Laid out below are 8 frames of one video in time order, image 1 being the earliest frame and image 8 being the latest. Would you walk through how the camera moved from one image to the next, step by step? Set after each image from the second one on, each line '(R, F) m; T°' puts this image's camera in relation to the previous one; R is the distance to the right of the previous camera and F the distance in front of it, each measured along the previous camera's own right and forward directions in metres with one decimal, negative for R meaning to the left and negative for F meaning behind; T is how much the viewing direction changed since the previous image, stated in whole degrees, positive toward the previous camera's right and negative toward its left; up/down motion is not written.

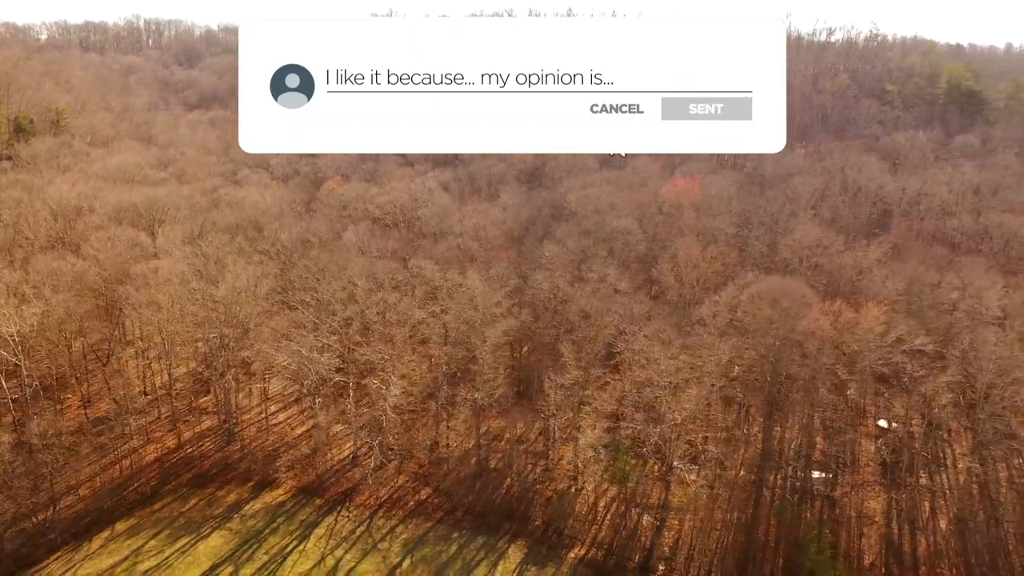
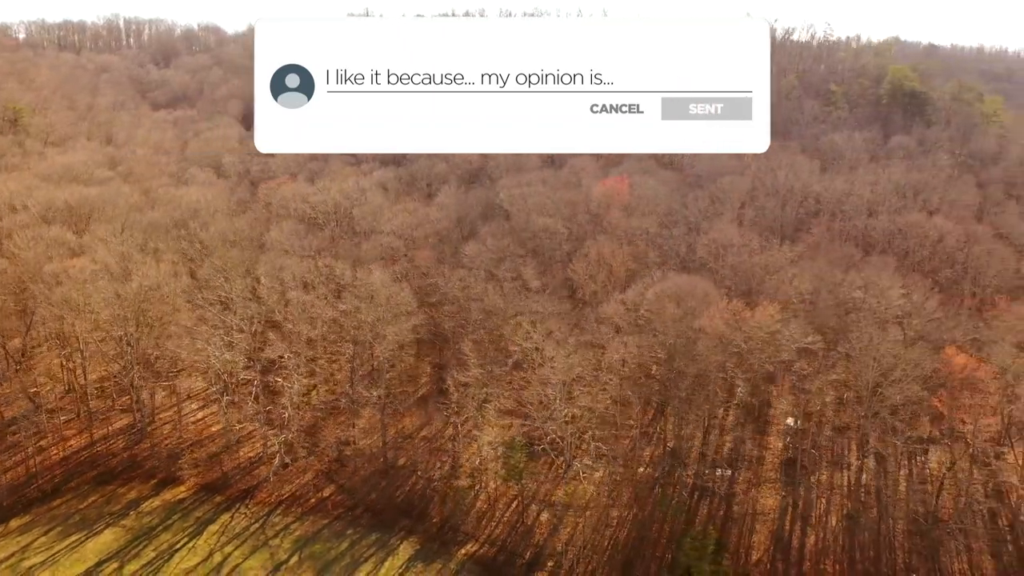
(+4.3, -0.2) m; 0°
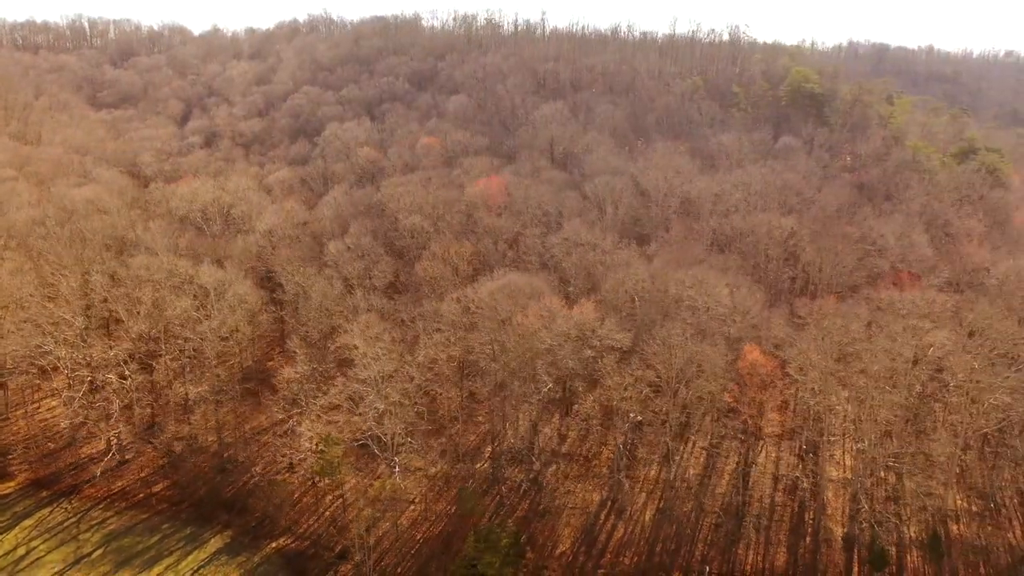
(+7.7, -0.5) m; +1°
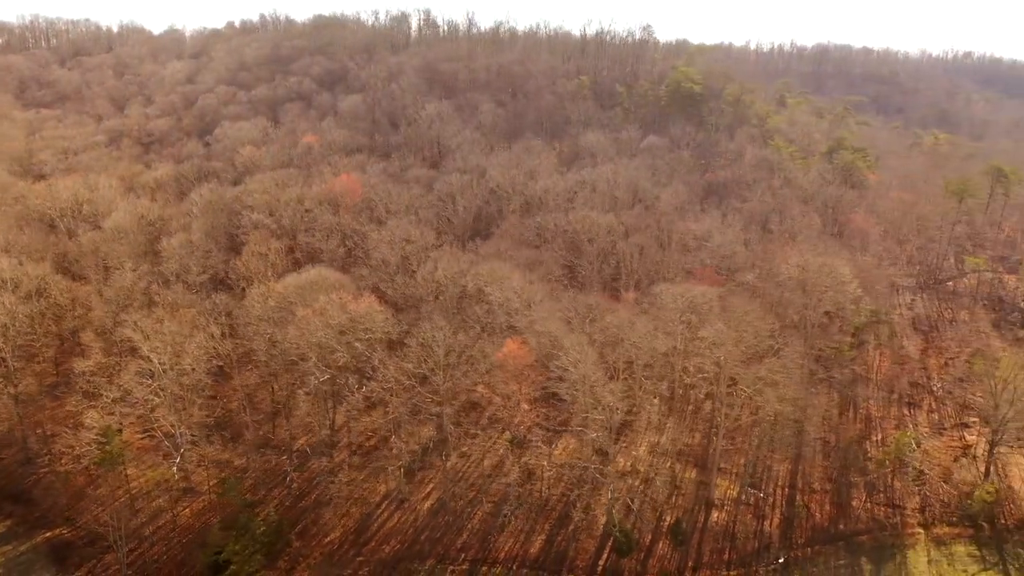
(+9.5, -0.7) m; +1°
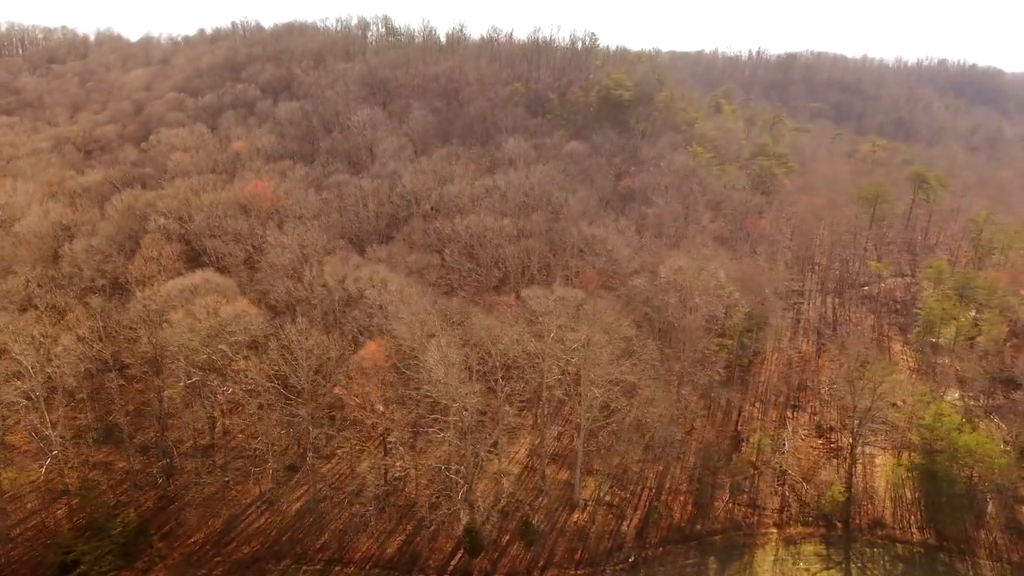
(+5.8, -0.4) m; 0°
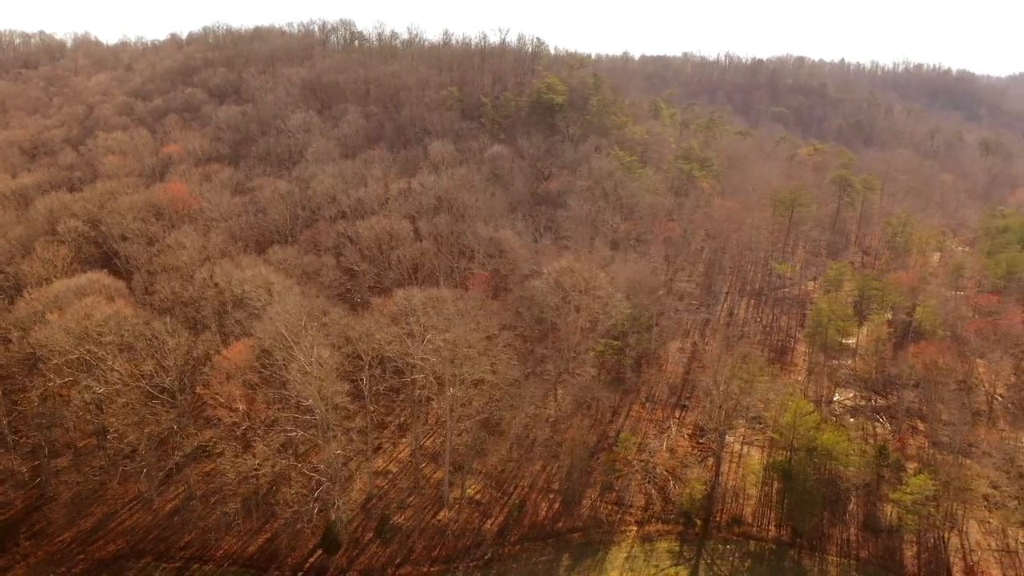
(+5.7, -0.4) m; 0°
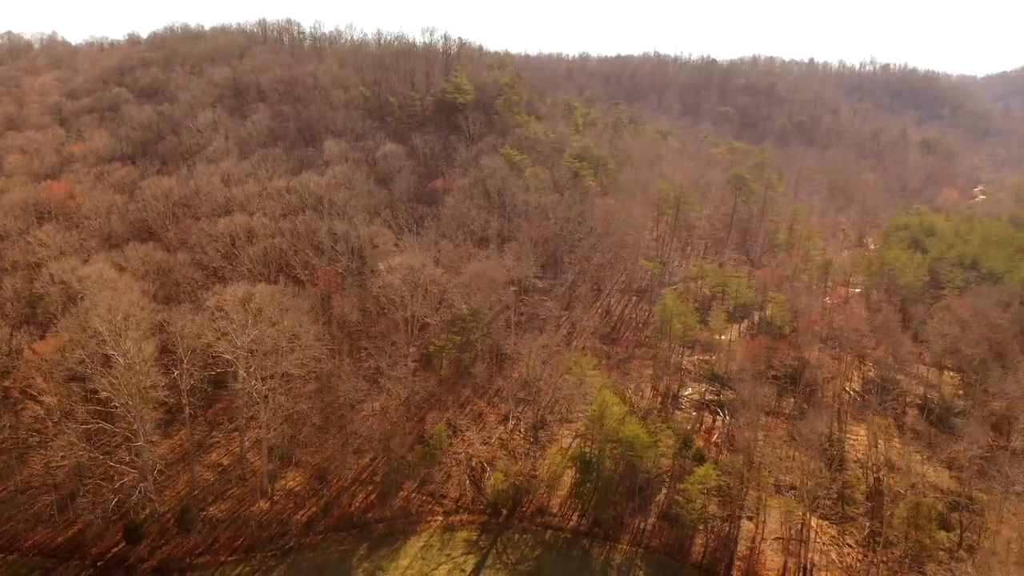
(+8.1, -0.6) m; 0°
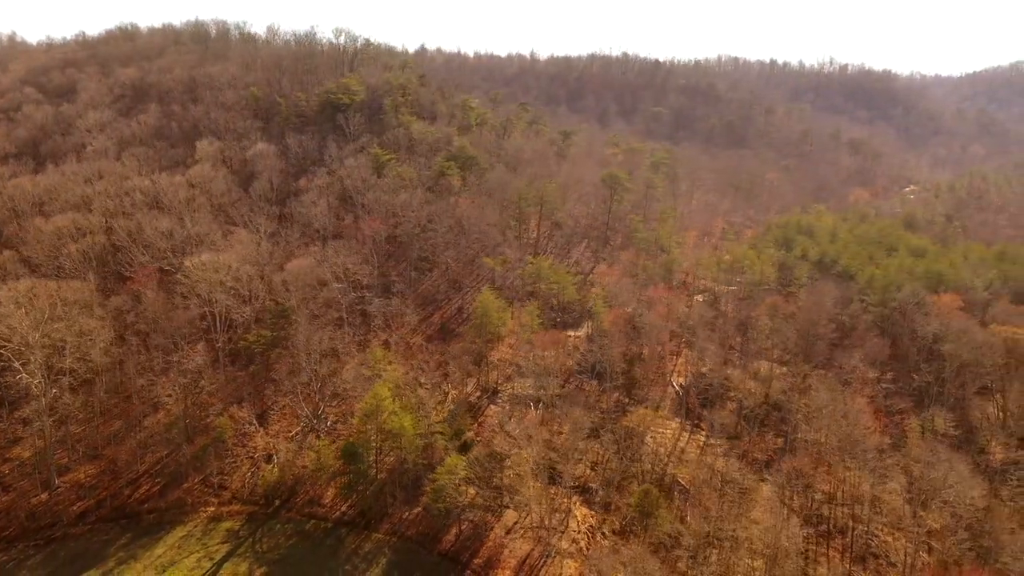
(+9.9, -0.9) m; 0°
